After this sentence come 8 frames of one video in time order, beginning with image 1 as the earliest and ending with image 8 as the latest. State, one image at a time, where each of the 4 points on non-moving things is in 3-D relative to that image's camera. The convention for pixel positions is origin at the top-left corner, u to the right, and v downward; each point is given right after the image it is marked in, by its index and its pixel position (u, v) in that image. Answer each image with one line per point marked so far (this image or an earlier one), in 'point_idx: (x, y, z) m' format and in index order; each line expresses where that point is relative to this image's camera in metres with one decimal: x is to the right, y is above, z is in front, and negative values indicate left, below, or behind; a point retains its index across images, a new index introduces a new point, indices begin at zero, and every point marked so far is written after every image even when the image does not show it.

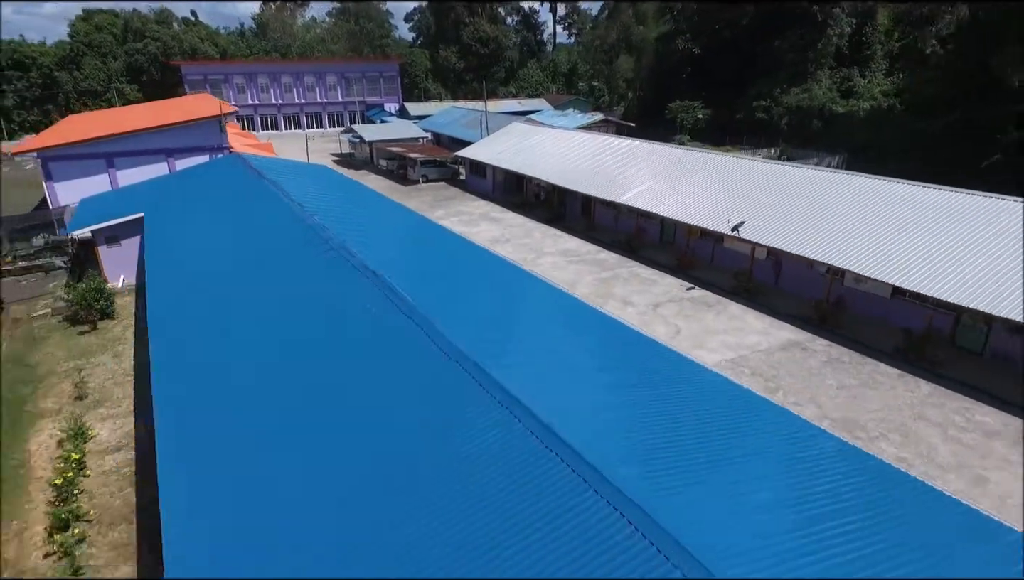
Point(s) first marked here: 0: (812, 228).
0: (+4.0, +0.9, +8.4) m
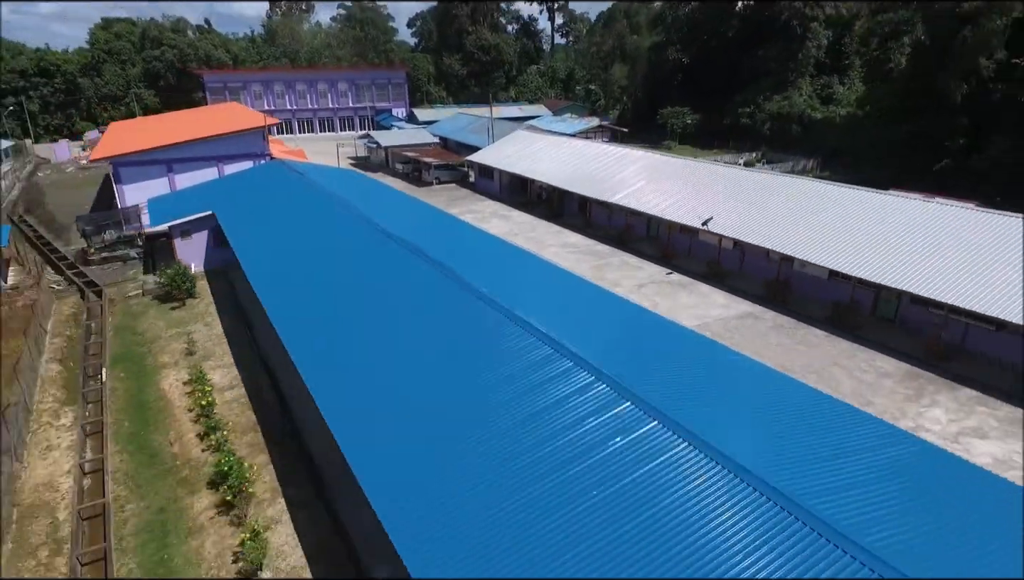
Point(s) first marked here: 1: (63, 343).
0: (+4.2, +1.1, +10.3) m
1: (-6.3, -0.7, +8.8) m
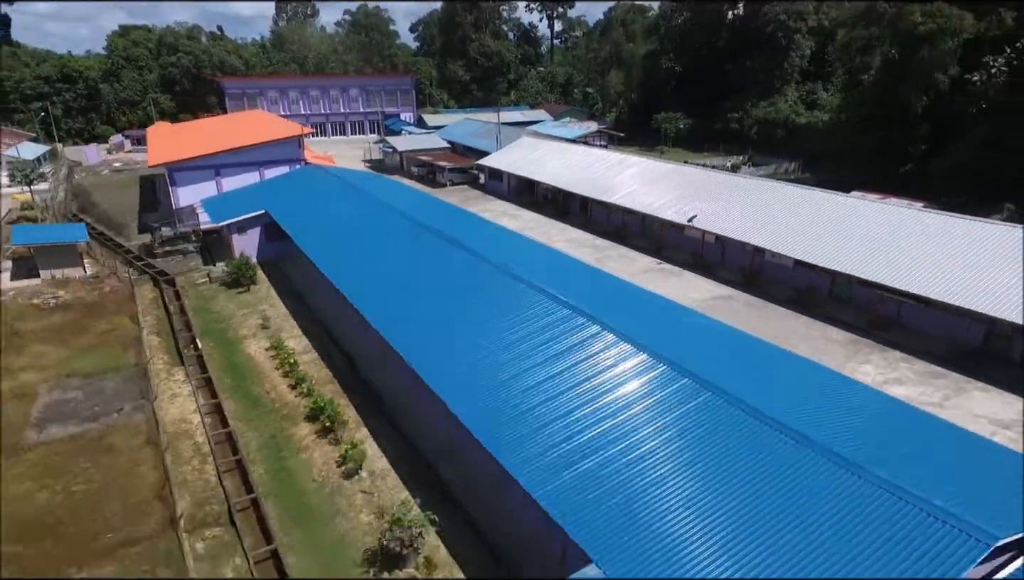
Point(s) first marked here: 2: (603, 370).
0: (+4.5, +1.4, +12.1) m
1: (-6.0, -0.4, +10.5) m
2: (+1.1, -0.8, +5.9) m
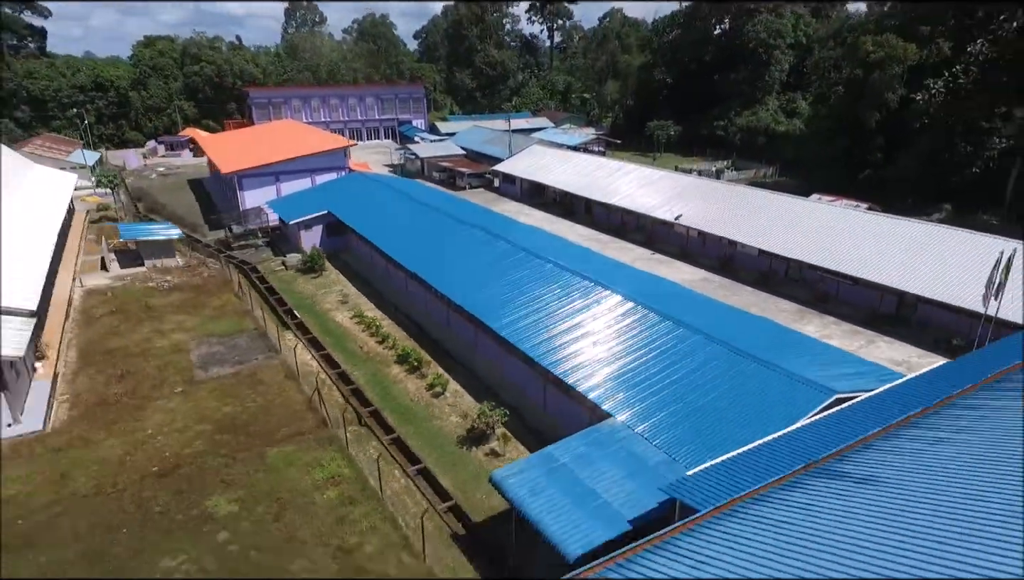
0: (+5.0, +1.8, +14.9) m
1: (-5.5, -0.1, +13.2) m
2: (+1.7, -0.4, +8.7) m
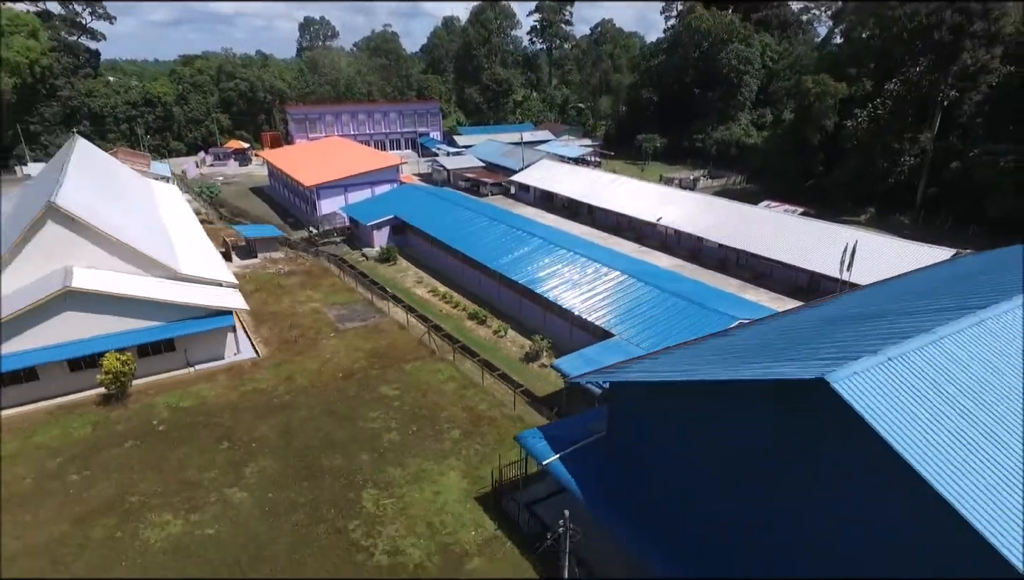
0: (+5.7, +2.3, +20.0) m
1: (-4.7, +0.4, +18.2) m
2: (+2.5, 0.0, +13.7) m
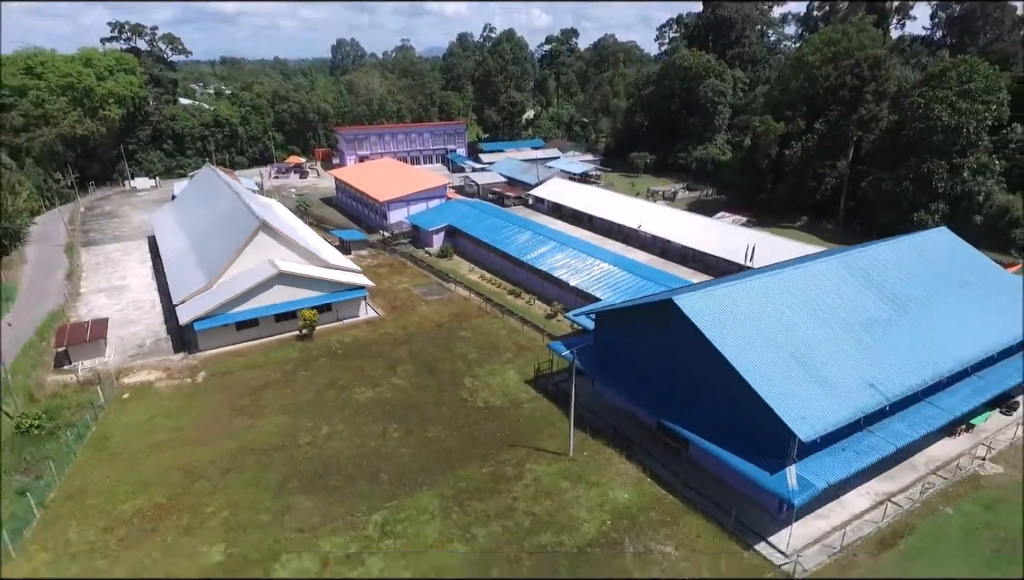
0: (+6.7, +2.8, +27.8) m
1: (-3.8, +0.9, +26.1) m
2: (+3.5, +0.6, +21.6) m
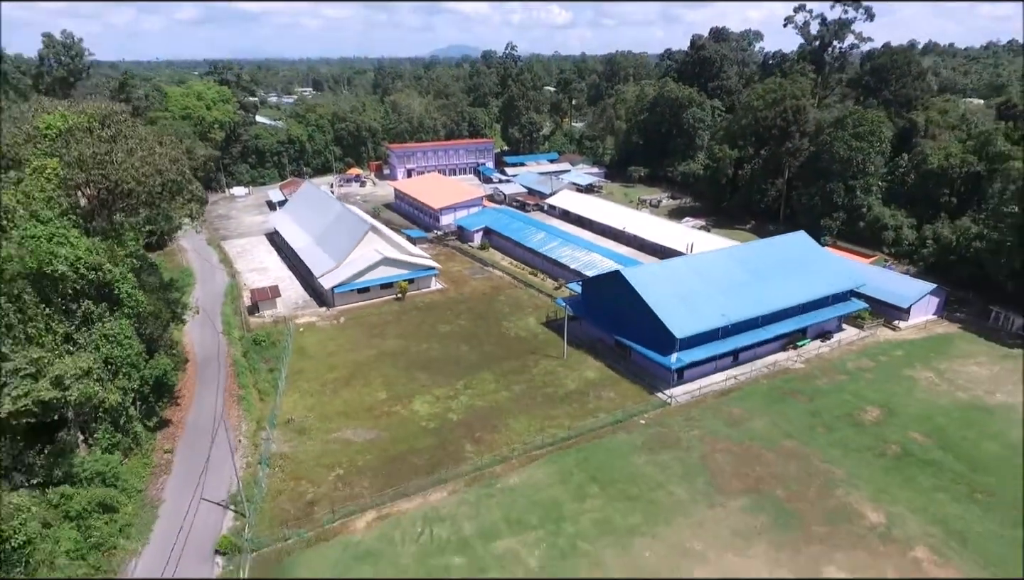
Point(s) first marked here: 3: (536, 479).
0: (+7.9, +3.8, +38.4) m
1: (-2.6, +2.0, +36.9) m
2: (+4.5, +1.5, +32.2) m
3: (+0.7, -5.3, +17.5) m
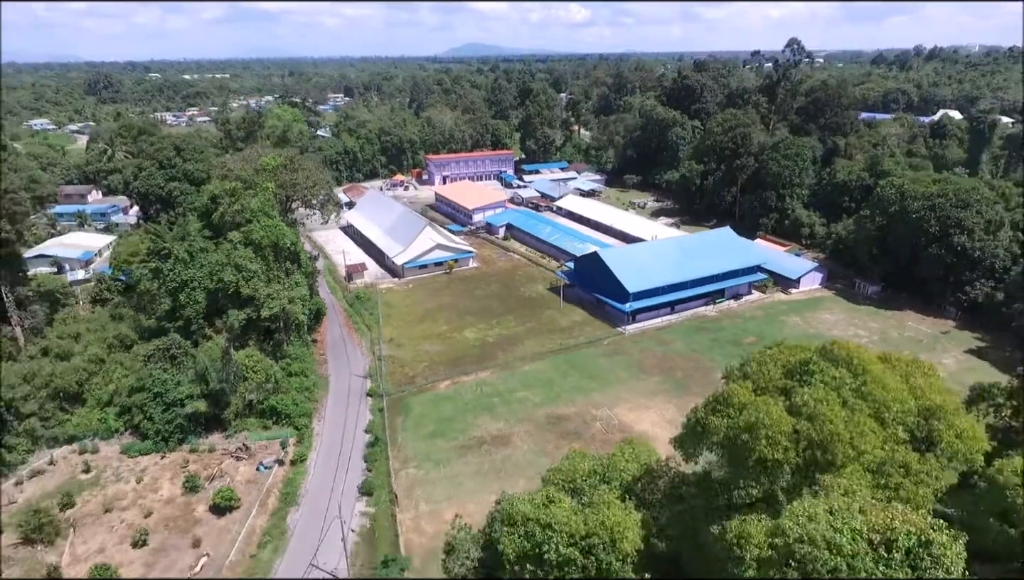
0: (+9.1, +5.3, +50.9) m
1: (-1.4, +3.5, +49.7) m
2: (+5.6, +3.1, +44.8) m
3: (+1.4, -3.8, +30.3) m
